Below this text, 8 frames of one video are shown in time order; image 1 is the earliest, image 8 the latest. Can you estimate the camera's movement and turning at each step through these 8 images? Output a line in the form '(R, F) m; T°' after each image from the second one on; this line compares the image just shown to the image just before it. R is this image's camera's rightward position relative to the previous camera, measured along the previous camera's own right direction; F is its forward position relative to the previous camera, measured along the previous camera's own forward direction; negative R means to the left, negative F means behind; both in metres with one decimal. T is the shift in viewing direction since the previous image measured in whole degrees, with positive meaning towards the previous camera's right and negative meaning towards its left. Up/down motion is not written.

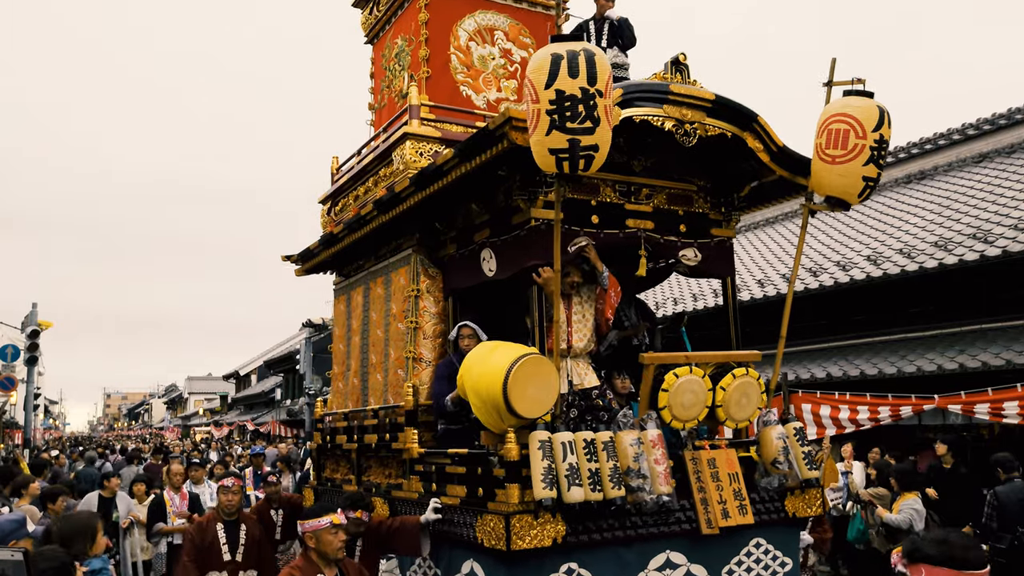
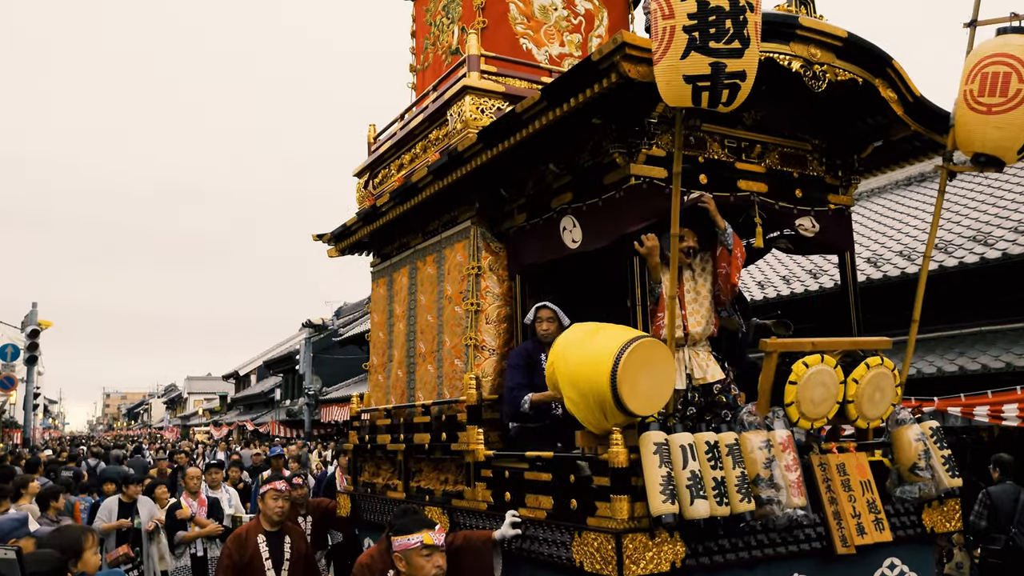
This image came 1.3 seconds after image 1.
(-0.7, +1.4) m; 0°
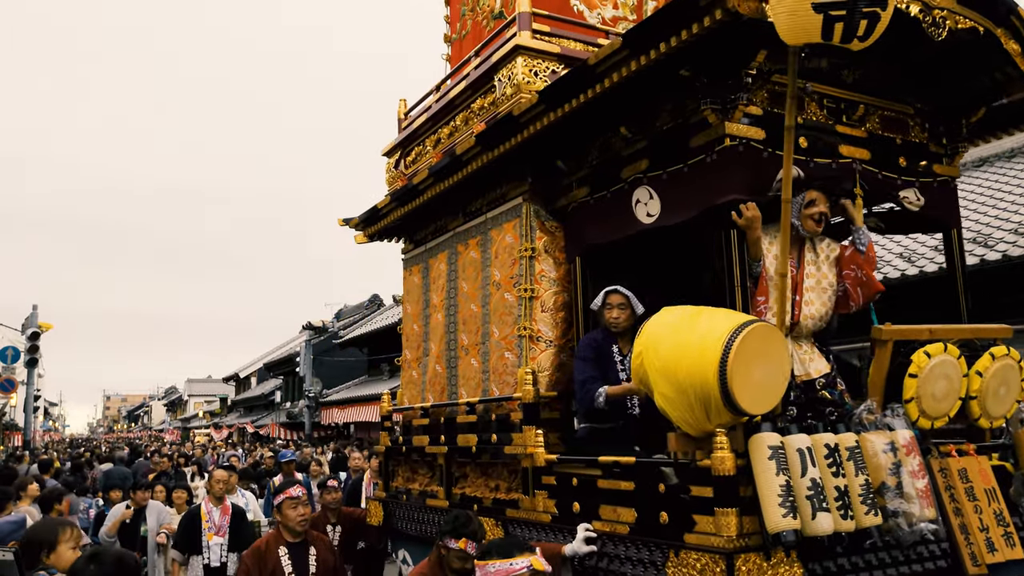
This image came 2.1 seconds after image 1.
(-0.5, +1.0) m; 0°
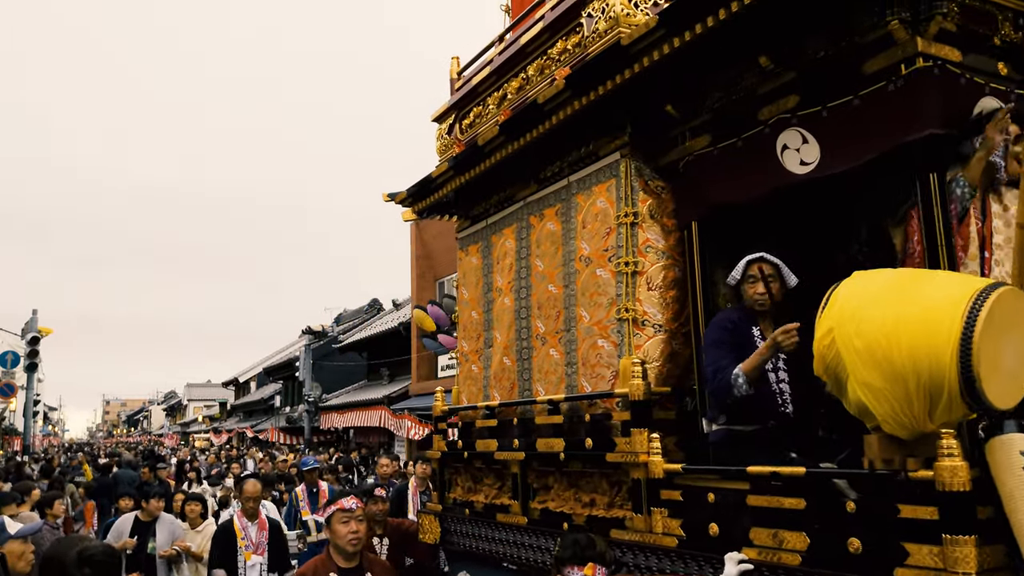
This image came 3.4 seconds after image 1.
(-0.7, +1.3) m; 0°
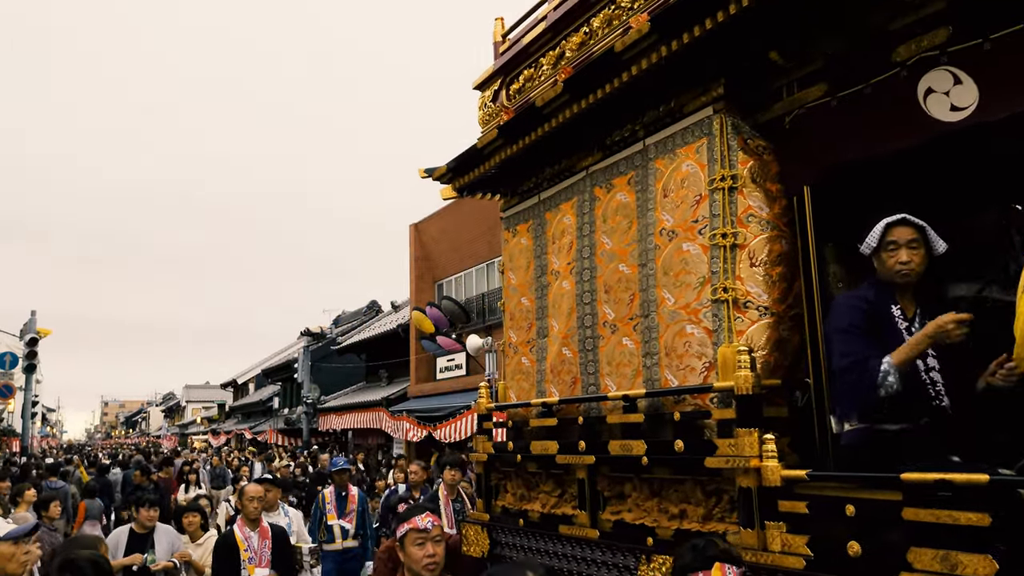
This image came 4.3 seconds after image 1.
(-0.4, +0.9) m; 0°
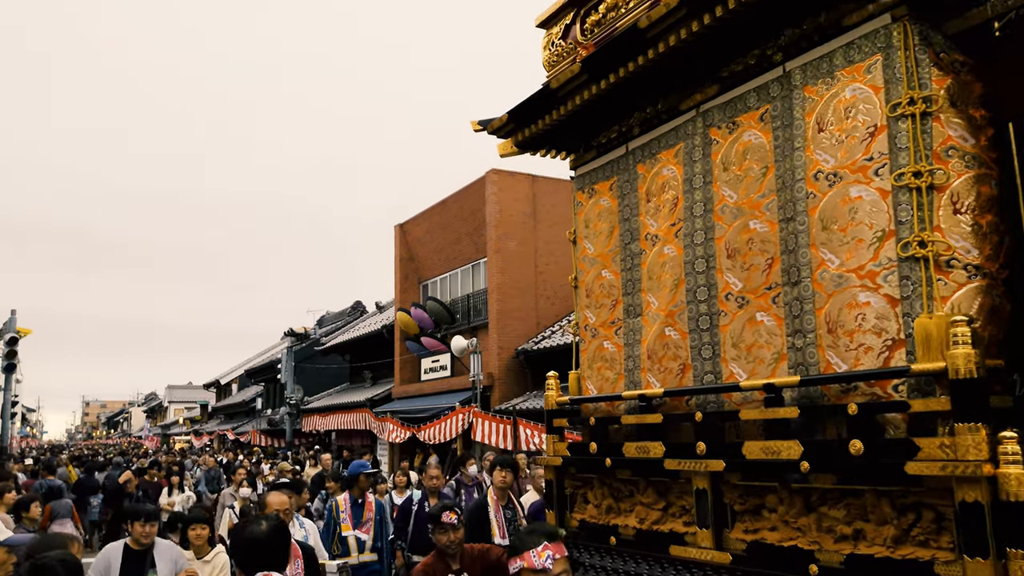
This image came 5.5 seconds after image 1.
(-0.6, +1.3) m; +1°
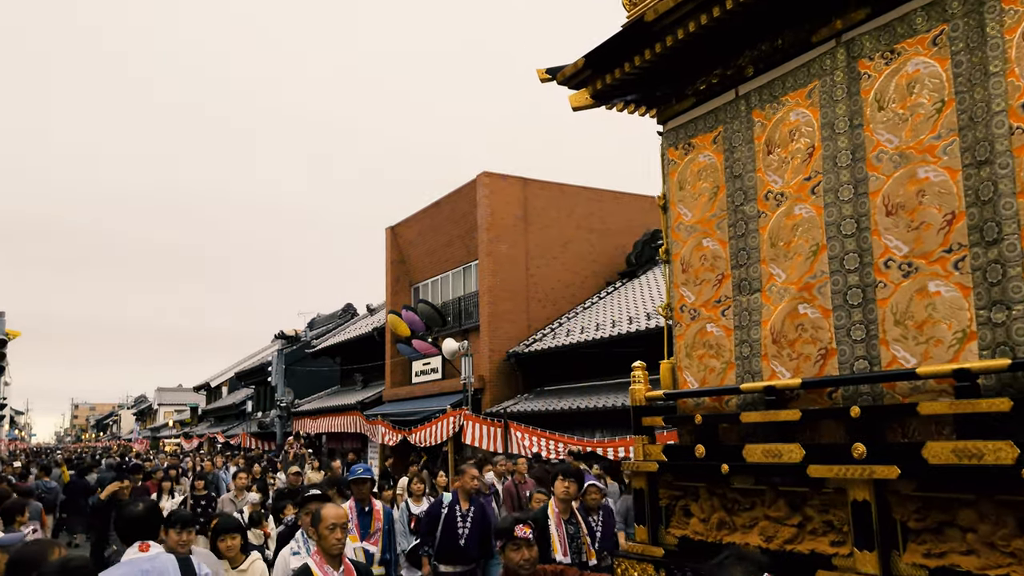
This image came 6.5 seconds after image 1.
(-0.5, +1.0) m; +1°
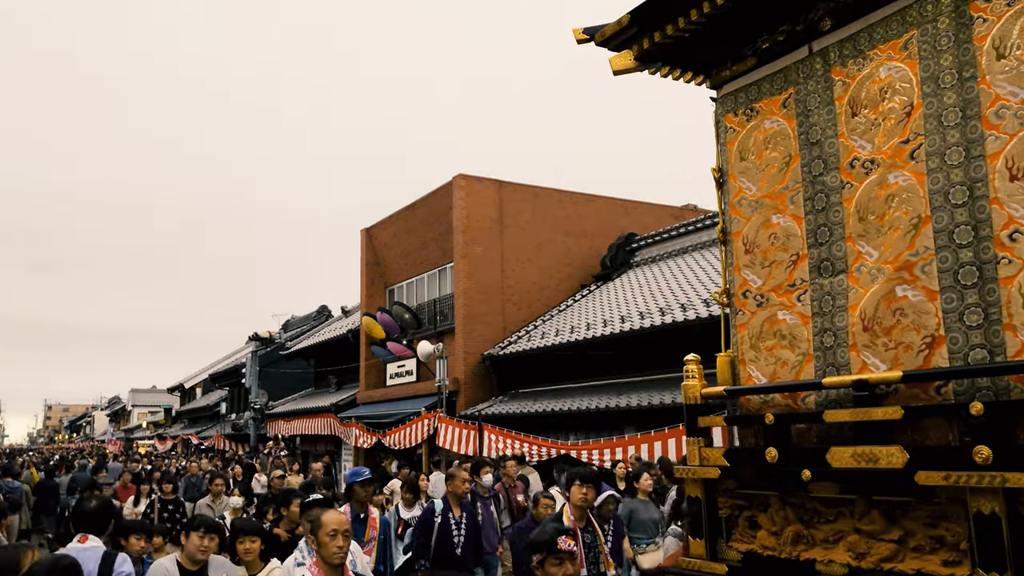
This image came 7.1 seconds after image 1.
(-0.3, +0.7) m; +1°
